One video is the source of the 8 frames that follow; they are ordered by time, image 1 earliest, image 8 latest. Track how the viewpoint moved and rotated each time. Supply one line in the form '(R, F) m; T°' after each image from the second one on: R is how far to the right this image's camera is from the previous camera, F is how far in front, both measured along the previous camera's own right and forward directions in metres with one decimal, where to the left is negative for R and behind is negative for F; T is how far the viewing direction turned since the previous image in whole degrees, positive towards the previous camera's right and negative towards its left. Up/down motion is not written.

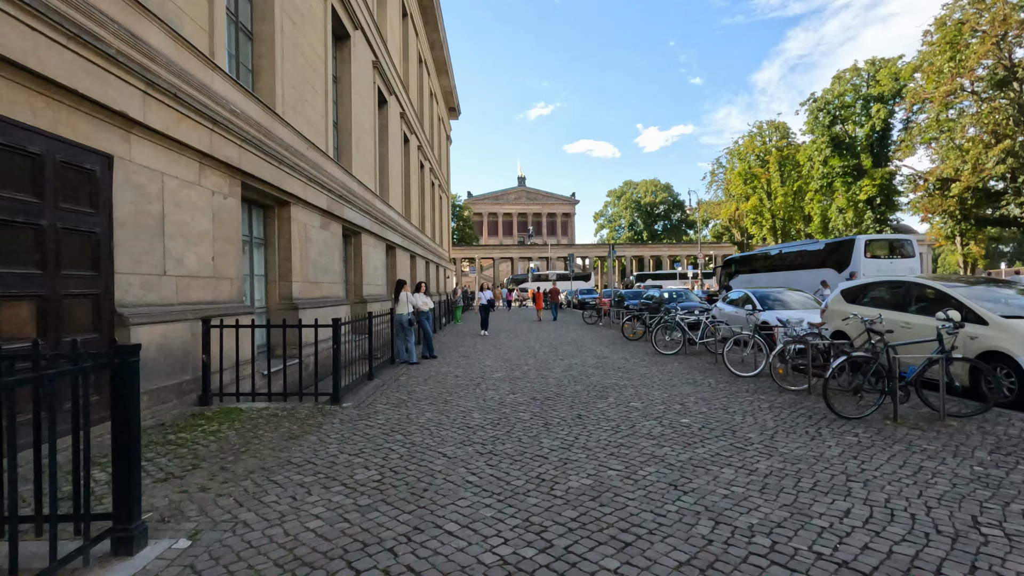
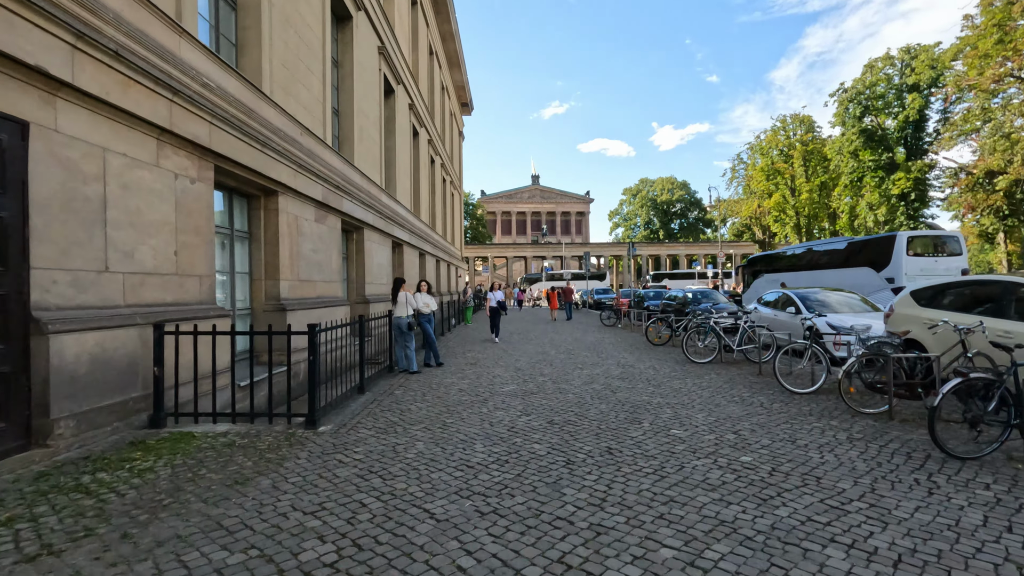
(0.0, +1.1) m; -1°
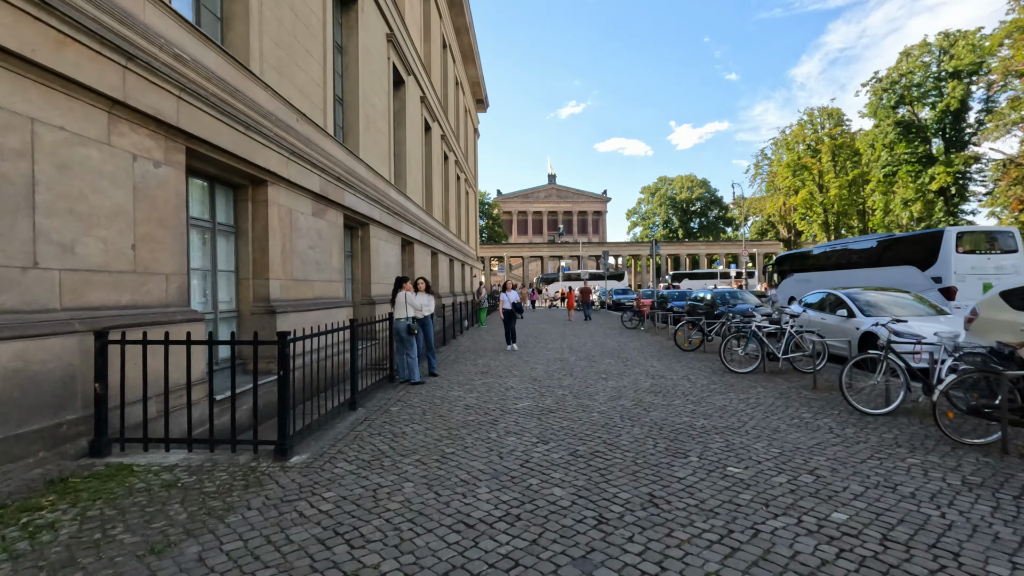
(0.0, +1.0) m; -2°
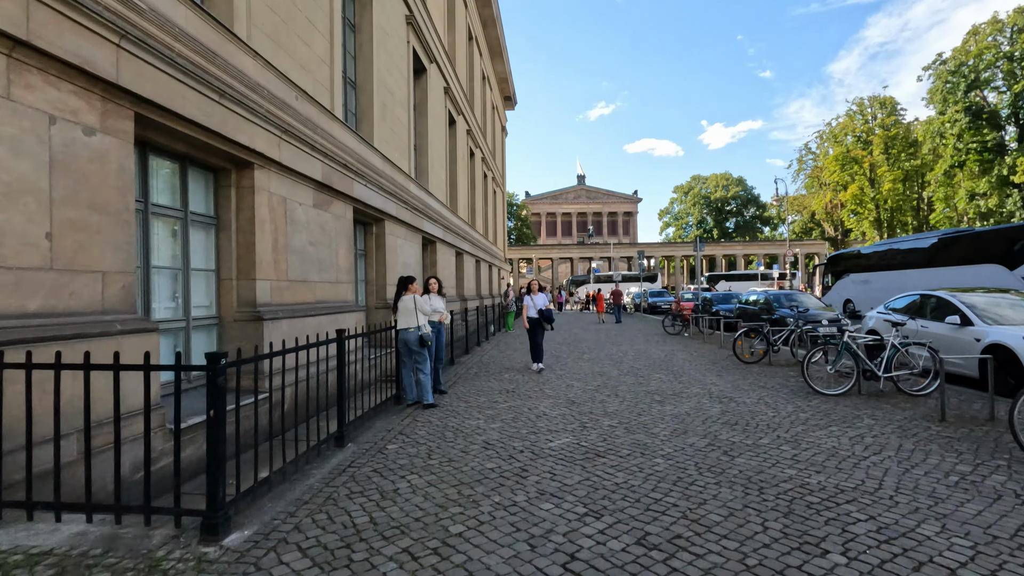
(0.0, +1.5) m; -3°
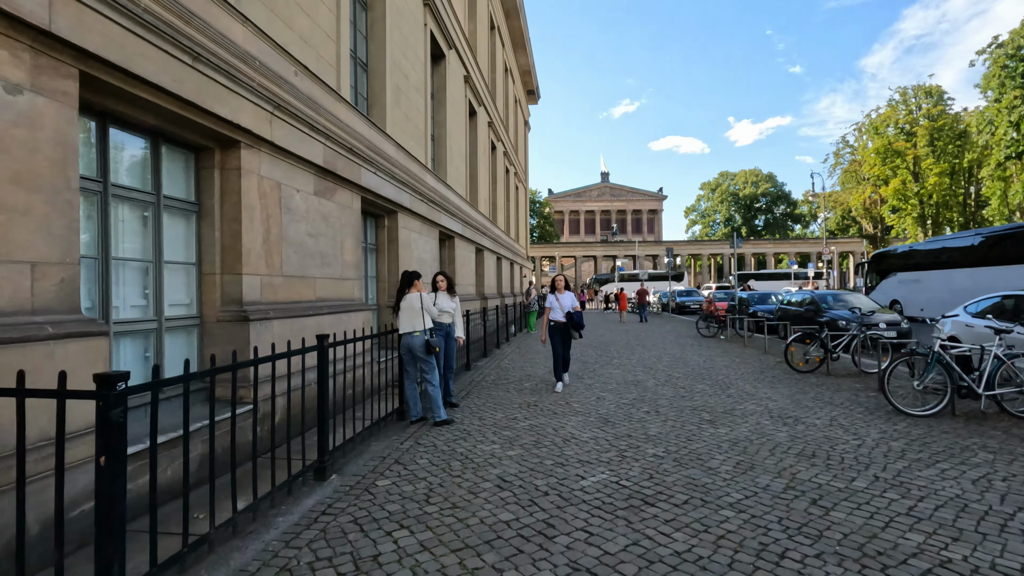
(0.0, +1.0) m; -2°
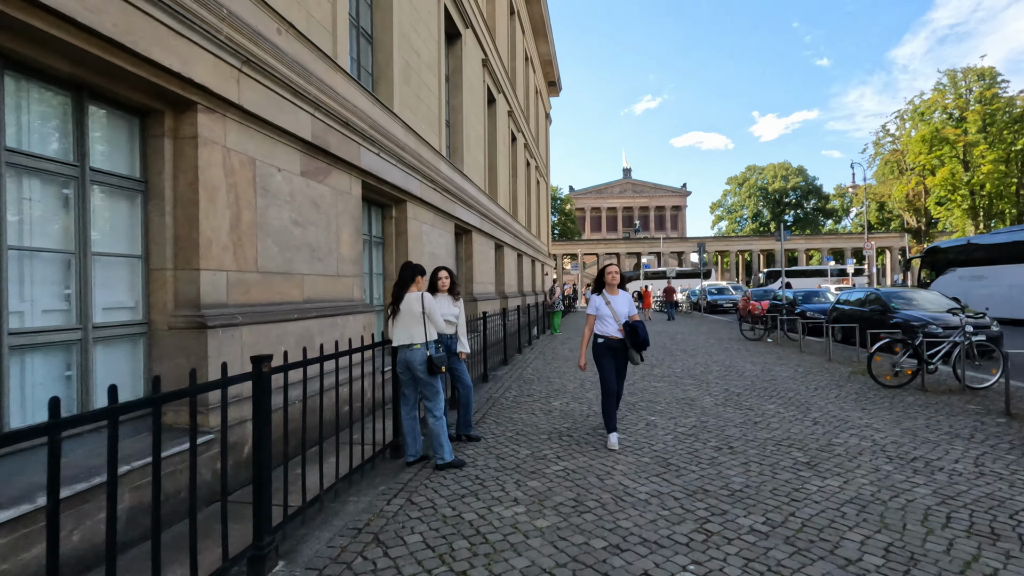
(-0.1, +1.3) m; -2°
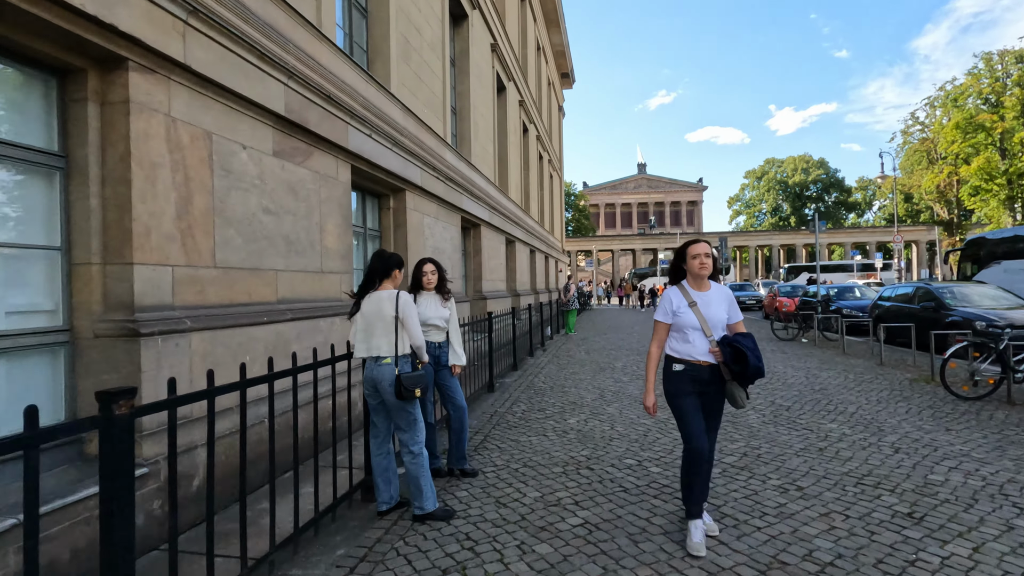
(+0.1, +1.0) m; -2°
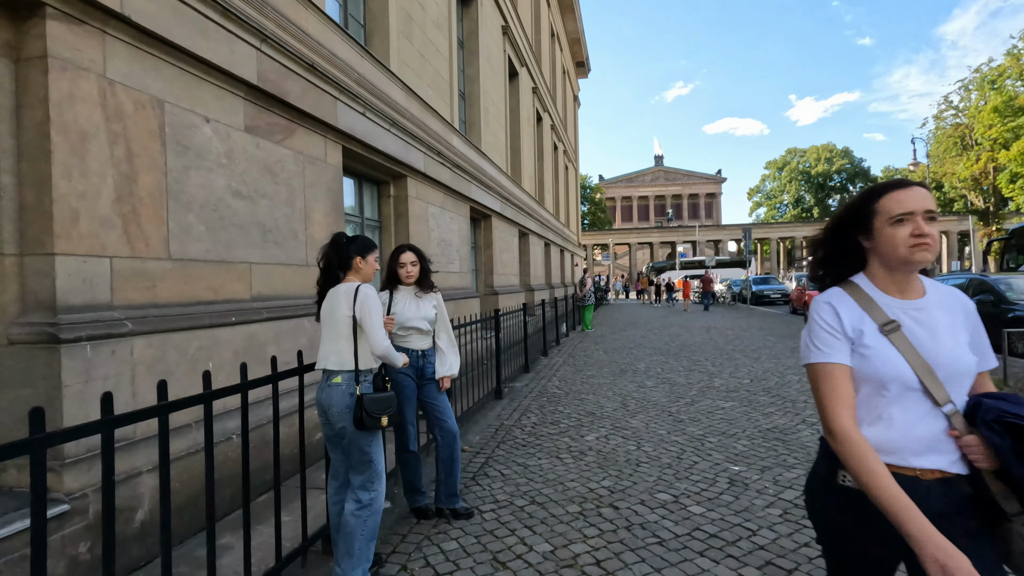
(+0.1, +0.8) m; -2°
